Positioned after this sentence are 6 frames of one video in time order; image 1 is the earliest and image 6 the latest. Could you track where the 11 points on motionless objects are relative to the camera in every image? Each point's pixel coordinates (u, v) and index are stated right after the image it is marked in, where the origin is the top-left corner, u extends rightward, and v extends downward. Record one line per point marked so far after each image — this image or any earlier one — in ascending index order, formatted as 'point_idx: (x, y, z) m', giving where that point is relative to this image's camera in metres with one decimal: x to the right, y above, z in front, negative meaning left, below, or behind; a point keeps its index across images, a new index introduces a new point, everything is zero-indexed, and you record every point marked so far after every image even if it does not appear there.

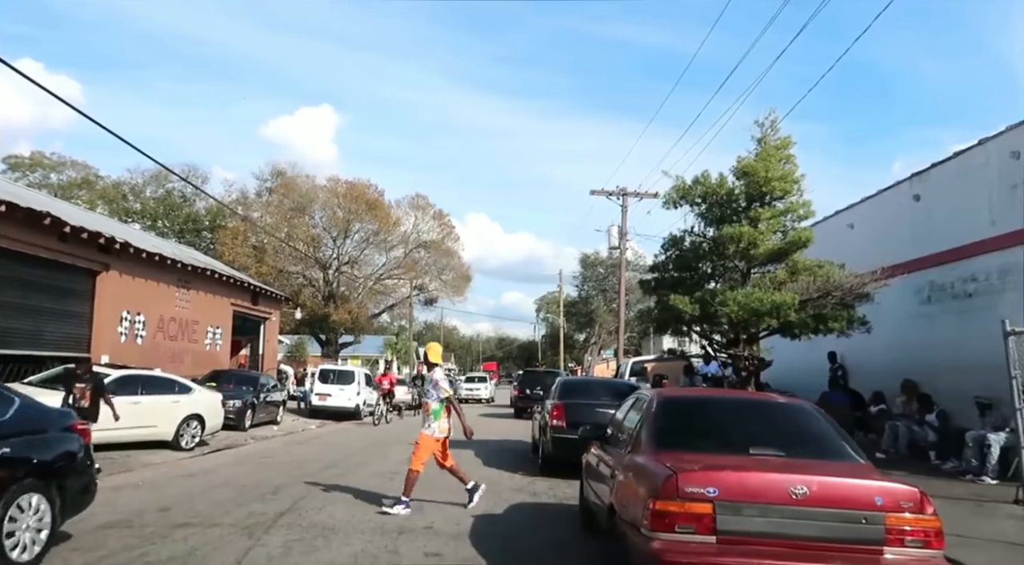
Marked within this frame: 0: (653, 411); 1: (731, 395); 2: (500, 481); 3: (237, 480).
0: (+1.1, -1.0, +5.8) m
1: (+1.8, -0.9, +6.1) m
2: (-0.2, -3.1, +11.7) m
3: (-4.2, -3.0, +11.7) m
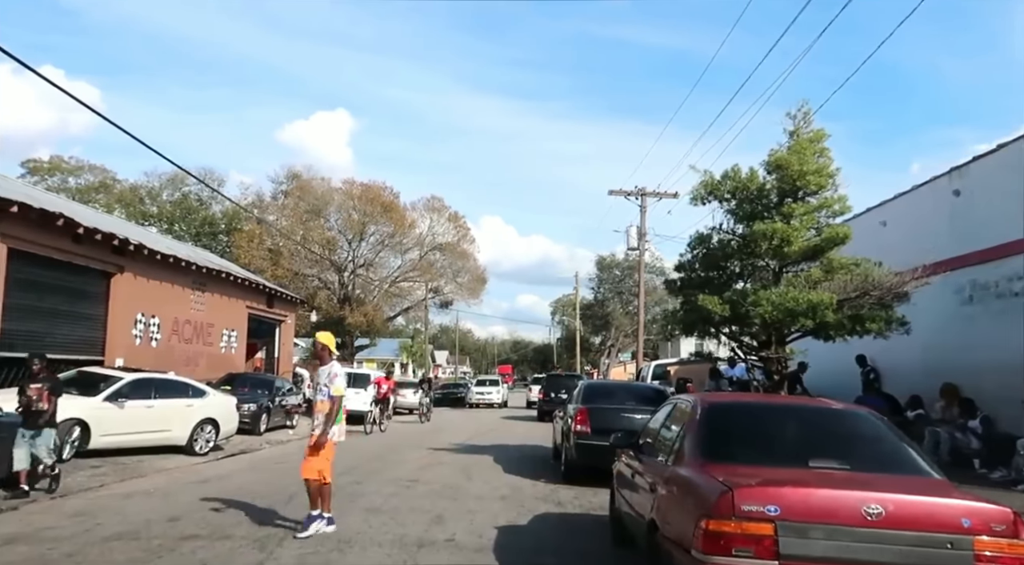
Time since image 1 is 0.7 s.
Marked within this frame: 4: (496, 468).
0: (+1.3, -1.0, +5.3) m
1: (+2.0, -0.9, +5.6) m
2: (+0.1, -3.1, +11.2) m
3: (-3.9, -3.0, +11.3) m
4: (-0.3, -3.4, +14.1) m
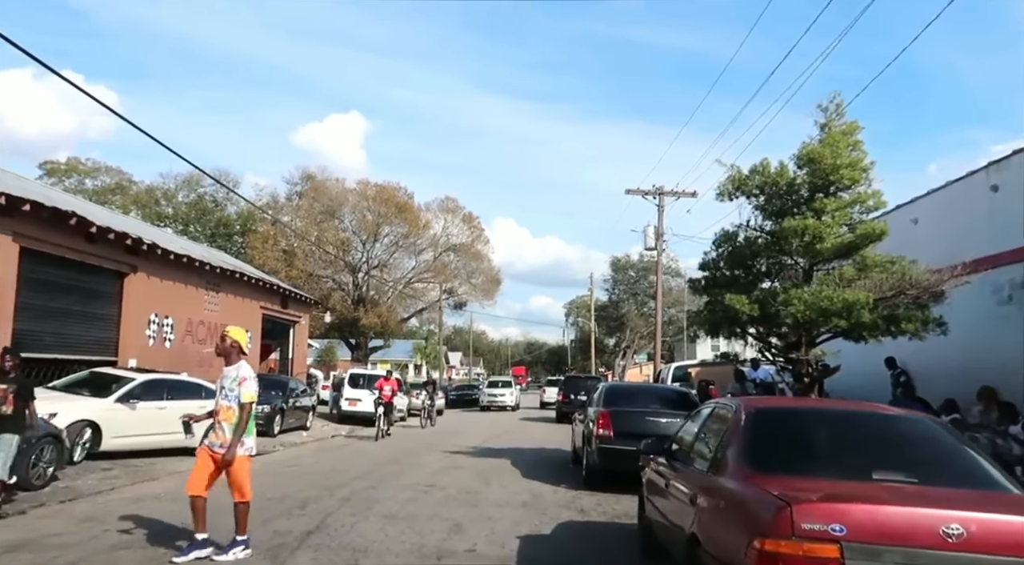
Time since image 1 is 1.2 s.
0: (+1.5, -0.9, +4.9) m
1: (+2.2, -0.8, +5.2) m
2: (+0.4, -3.0, +10.8) m
3: (-3.6, -3.0, +11.0) m
4: (0.0, -3.4, +13.7) m
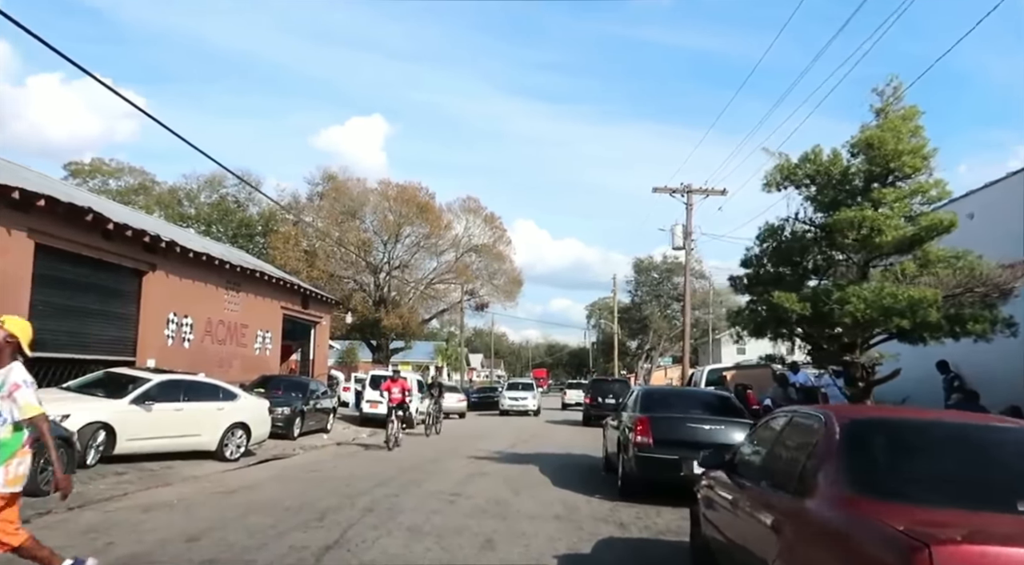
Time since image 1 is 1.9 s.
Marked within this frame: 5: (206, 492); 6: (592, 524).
0: (+1.8, -0.9, +4.2) m
1: (+2.5, -0.8, +4.5) m
2: (+0.9, -3.0, +10.1) m
3: (-3.2, -3.0, +10.4) m
4: (+0.5, -3.4, +13.0) m
5: (-4.7, -3.2, +11.6) m
6: (+1.0, -2.9, +9.1) m
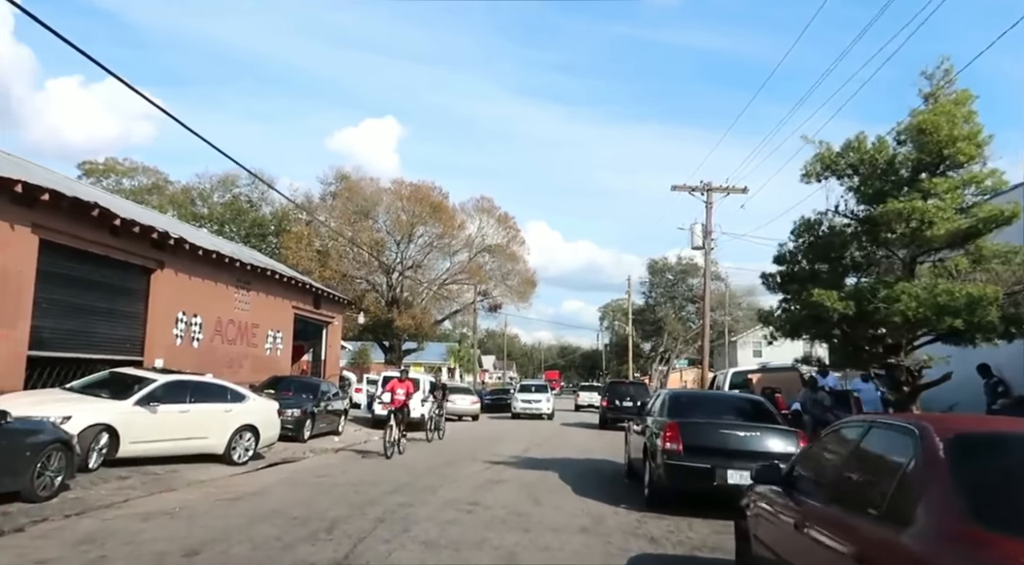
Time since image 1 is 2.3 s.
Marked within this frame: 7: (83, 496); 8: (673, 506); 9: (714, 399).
0: (+1.9, -0.8, +3.5) m
1: (+2.6, -0.7, +3.8) m
2: (+1.1, -2.9, +9.5) m
3: (-2.9, -2.9, +9.8) m
4: (+0.9, -3.3, +12.4) m
5: (-4.4, -3.1, +11.0) m
6: (+1.2, -2.8, +8.5) m
7: (-6.3, -3.1, +11.1) m
8: (+2.3, -3.2, +10.8) m
9: (+3.2, -1.8, +11.9) m
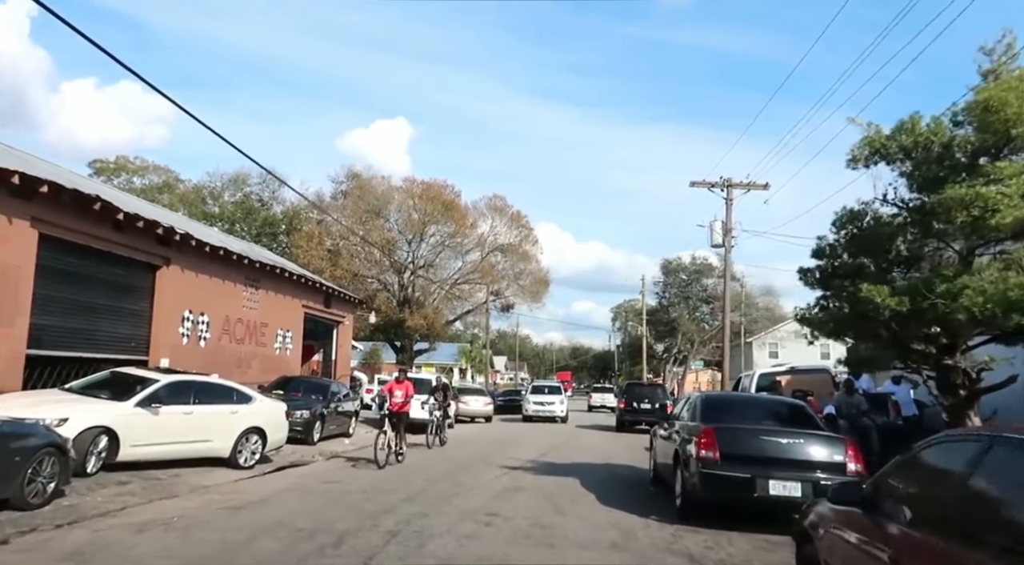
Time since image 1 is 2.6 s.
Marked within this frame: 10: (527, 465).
0: (+2.1, -0.7, +2.8) m
1: (+2.8, -0.6, +3.0) m
2: (+1.4, -2.9, +8.7) m
3: (-2.6, -2.8, +9.2) m
4: (+1.2, -3.3, +11.6) m
5: (-4.1, -3.1, +10.4) m
6: (+1.5, -2.8, +7.7) m
7: (-6.0, -3.0, +10.5) m
8: (+2.6, -3.1, +10.0) m
9: (+3.5, -1.7, +11.1) m
10: (+0.3, -4.1, +17.1) m
